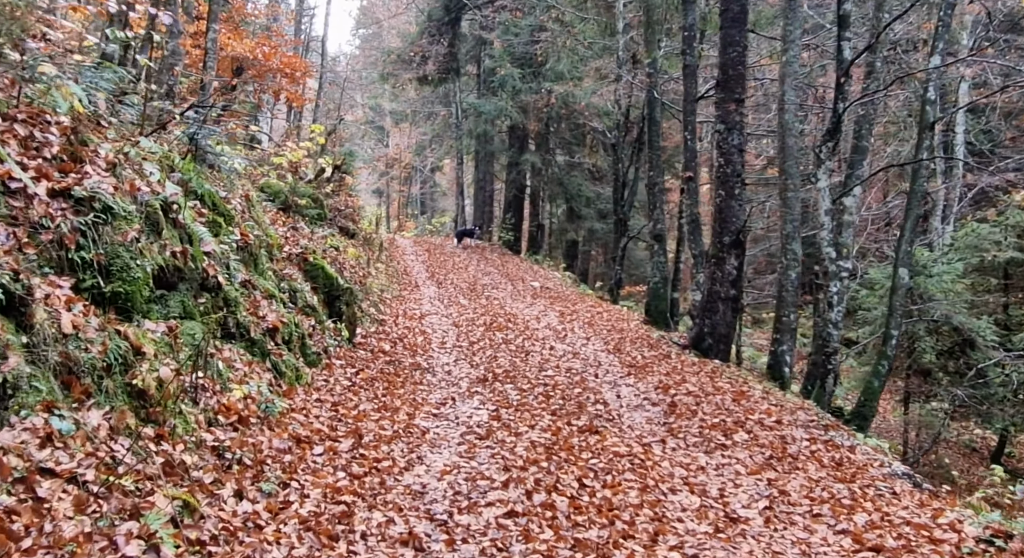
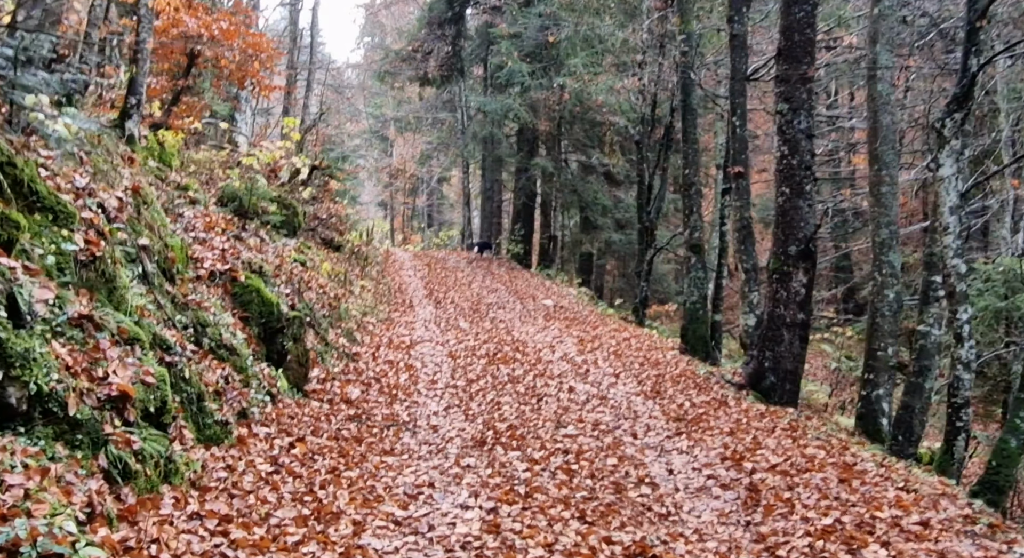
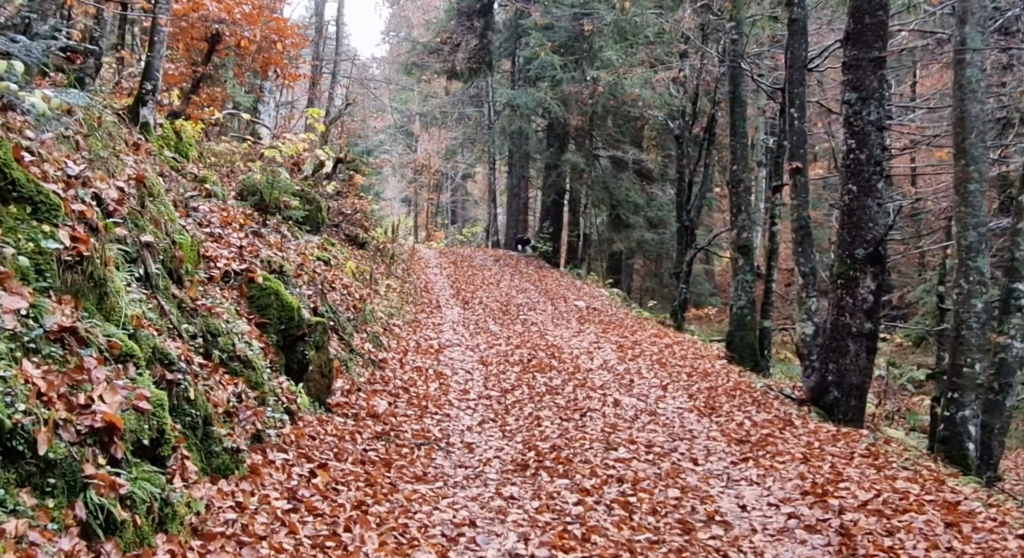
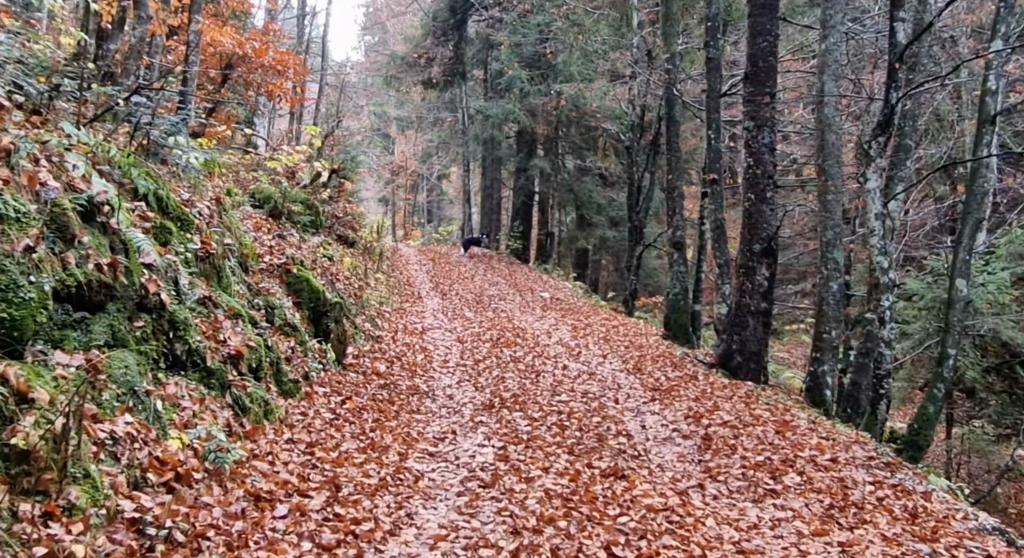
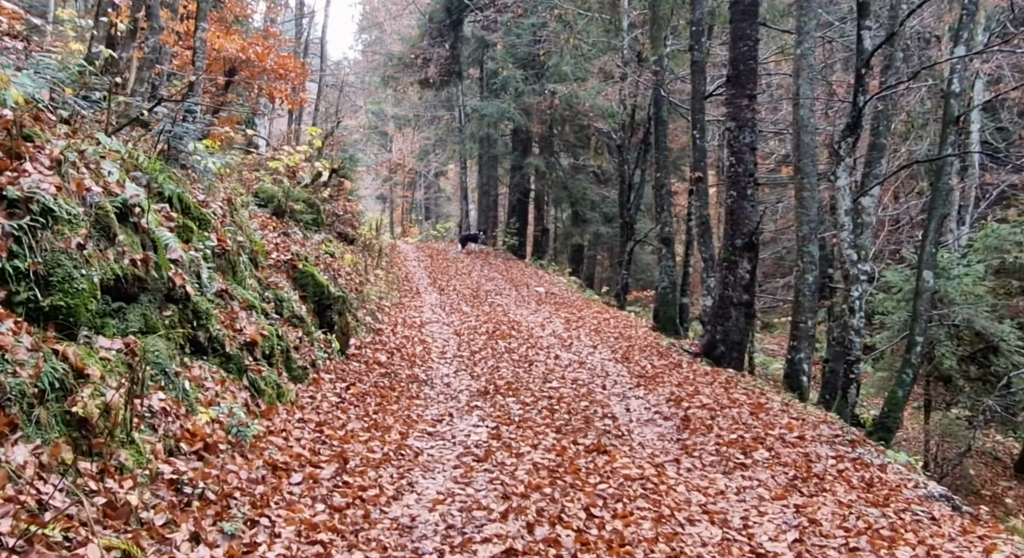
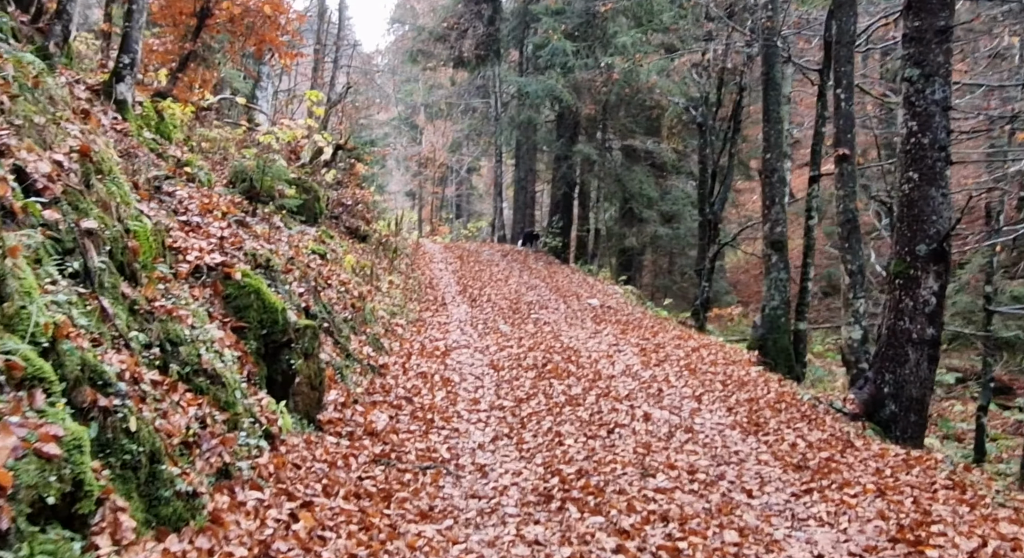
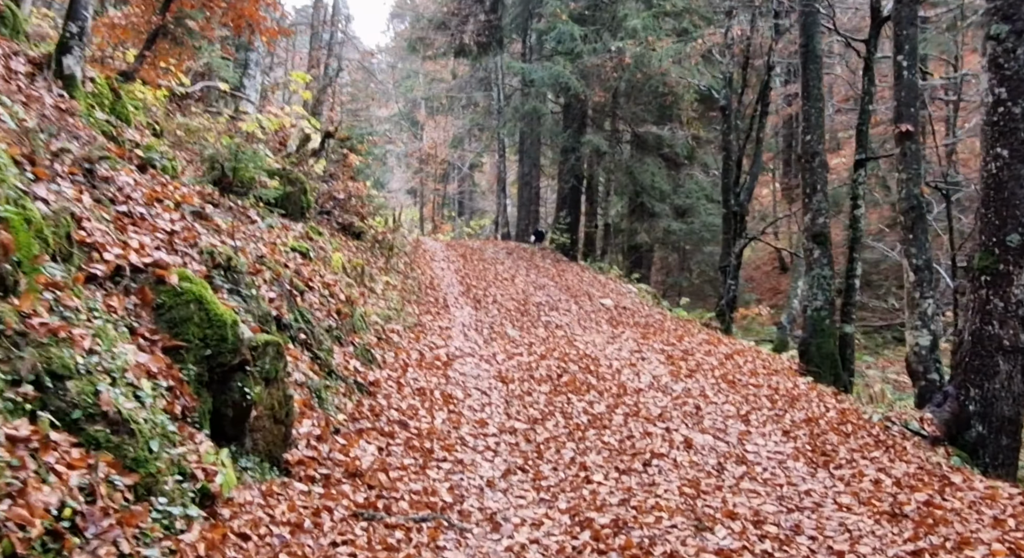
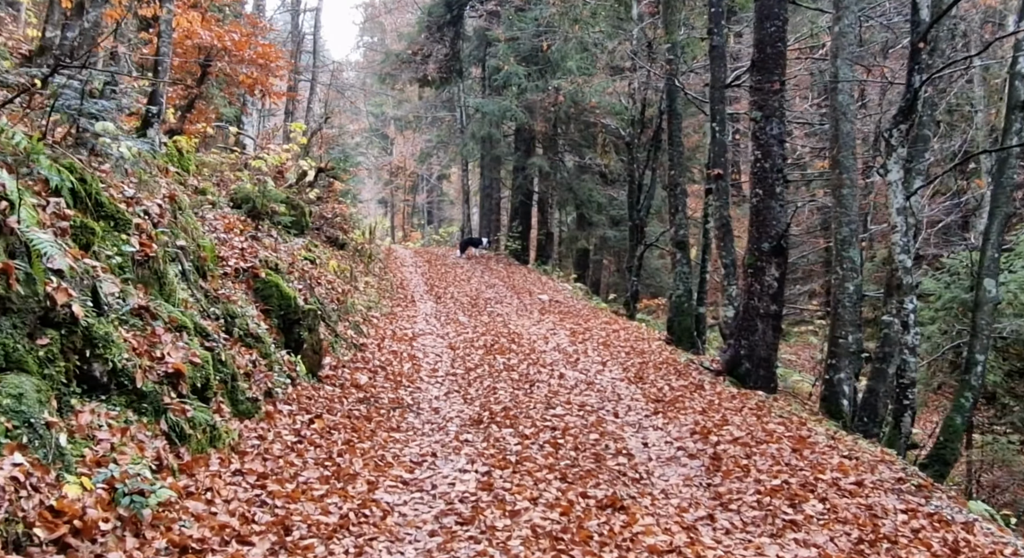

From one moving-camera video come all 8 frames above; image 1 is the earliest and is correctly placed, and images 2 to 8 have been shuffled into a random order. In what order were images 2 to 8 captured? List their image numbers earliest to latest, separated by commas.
5, 4, 8, 2, 3, 6, 7
